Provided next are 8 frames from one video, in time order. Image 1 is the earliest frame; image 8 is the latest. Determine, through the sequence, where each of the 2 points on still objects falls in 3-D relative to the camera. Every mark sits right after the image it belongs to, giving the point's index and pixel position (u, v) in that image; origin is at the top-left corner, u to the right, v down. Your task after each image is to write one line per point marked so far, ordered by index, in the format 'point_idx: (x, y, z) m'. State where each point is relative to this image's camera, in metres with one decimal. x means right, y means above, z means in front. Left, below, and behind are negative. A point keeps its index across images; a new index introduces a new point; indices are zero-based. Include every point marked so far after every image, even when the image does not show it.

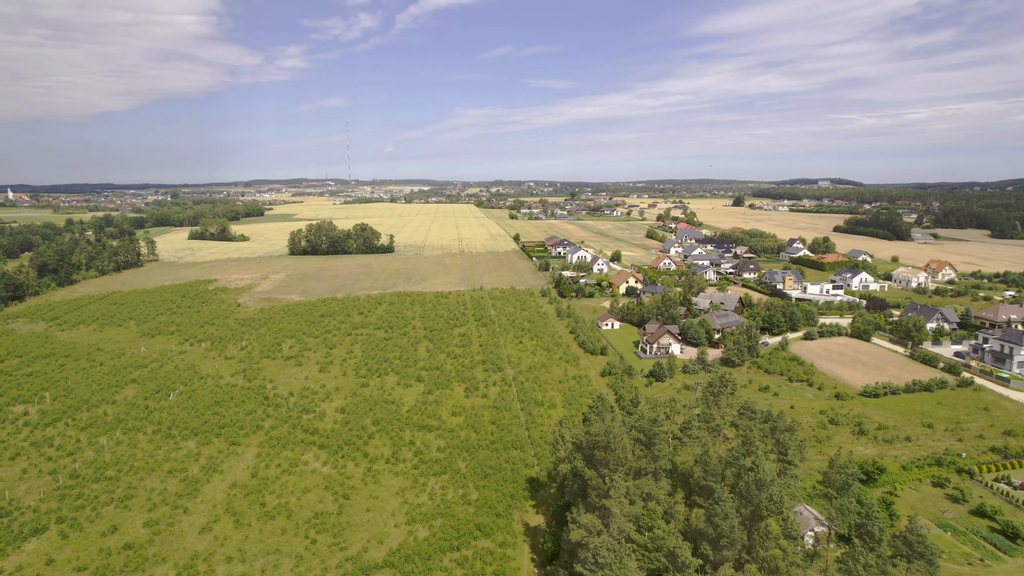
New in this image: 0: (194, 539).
0: (-7.9, -6.2, +16.3) m
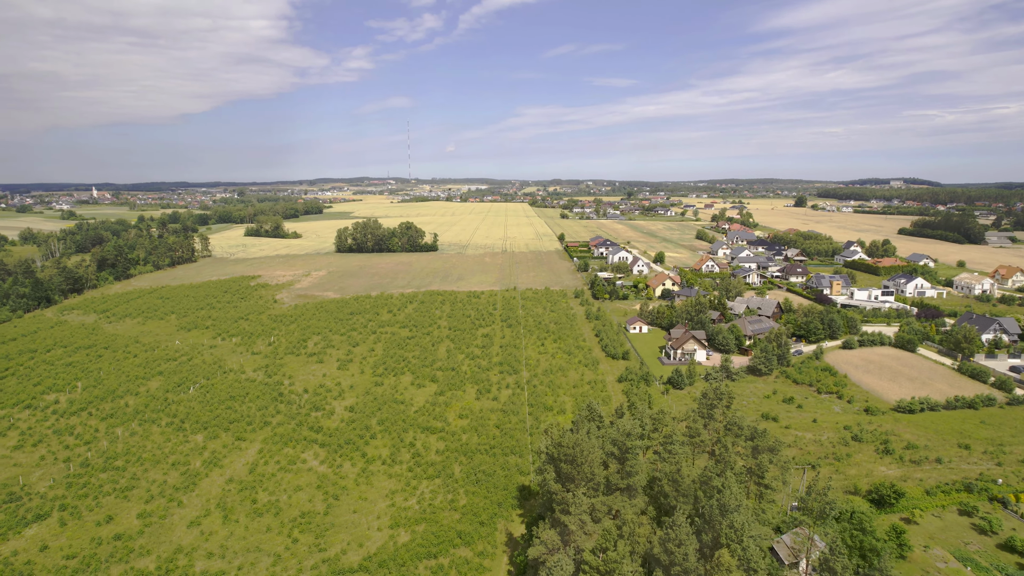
0: (-8.4, -6.2, +16.6) m
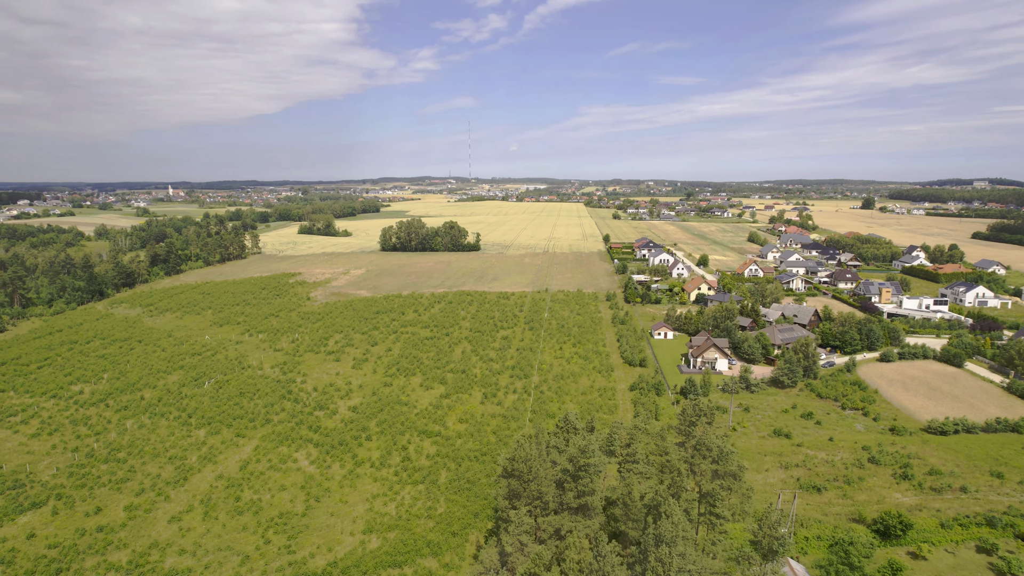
0: (-9.0, -6.1, +16.8) m
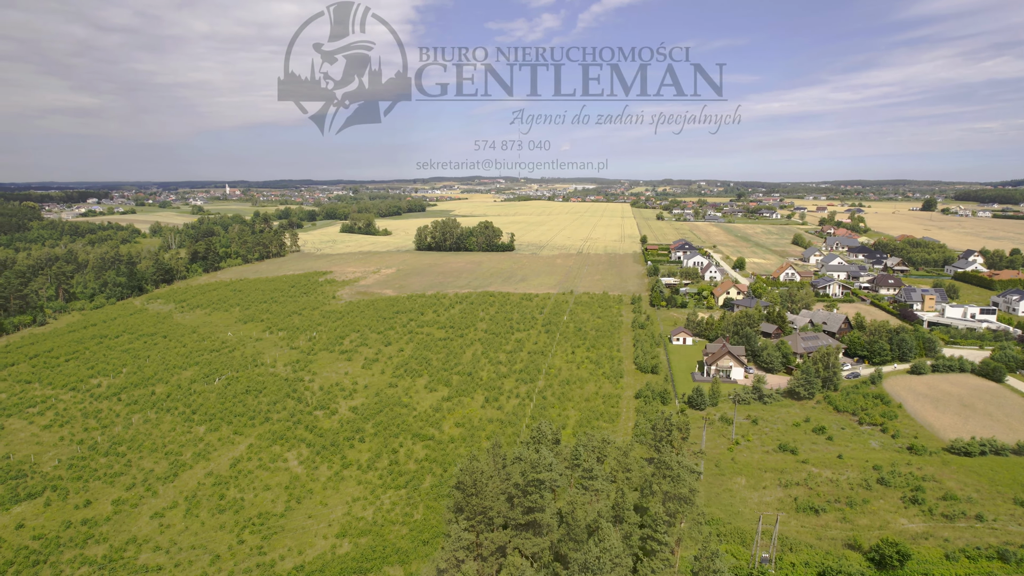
0: (-9.6, -6.1, +17.1) m
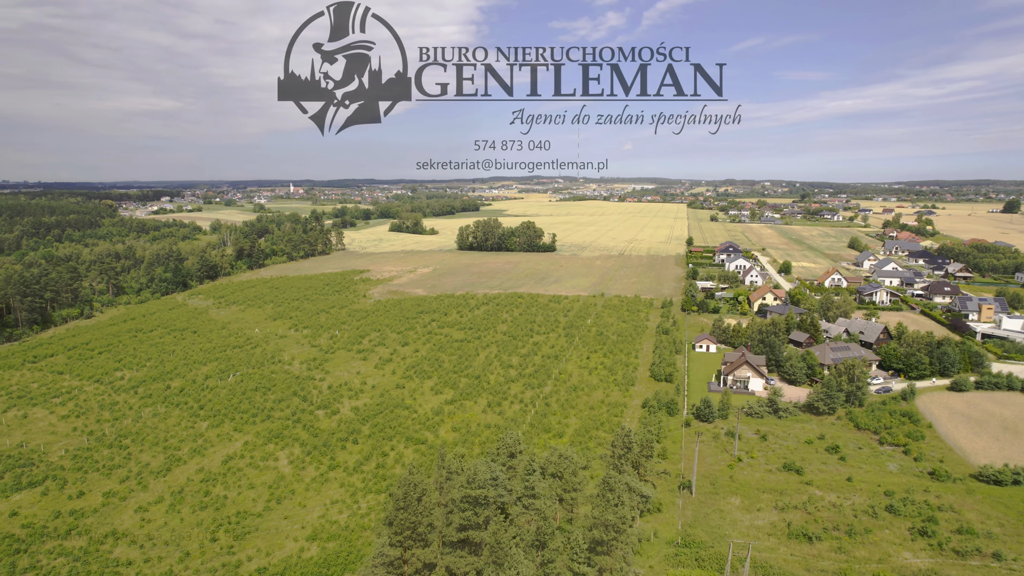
0: (-10.2, -6.1, +17.4) m
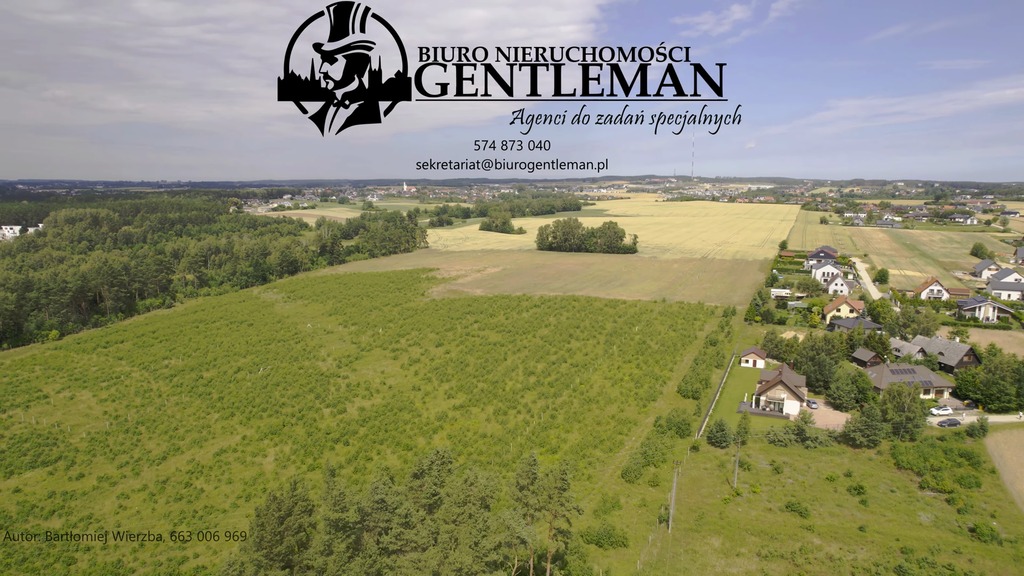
0: (-11.1, -5.9, +18.1) m
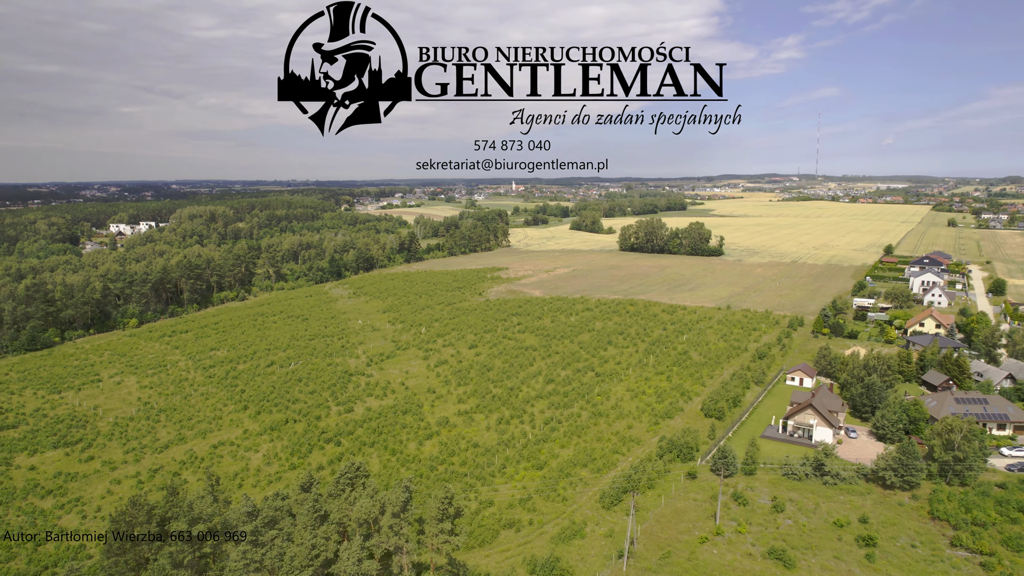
0: (-11.8, -5.7, +18.9) m
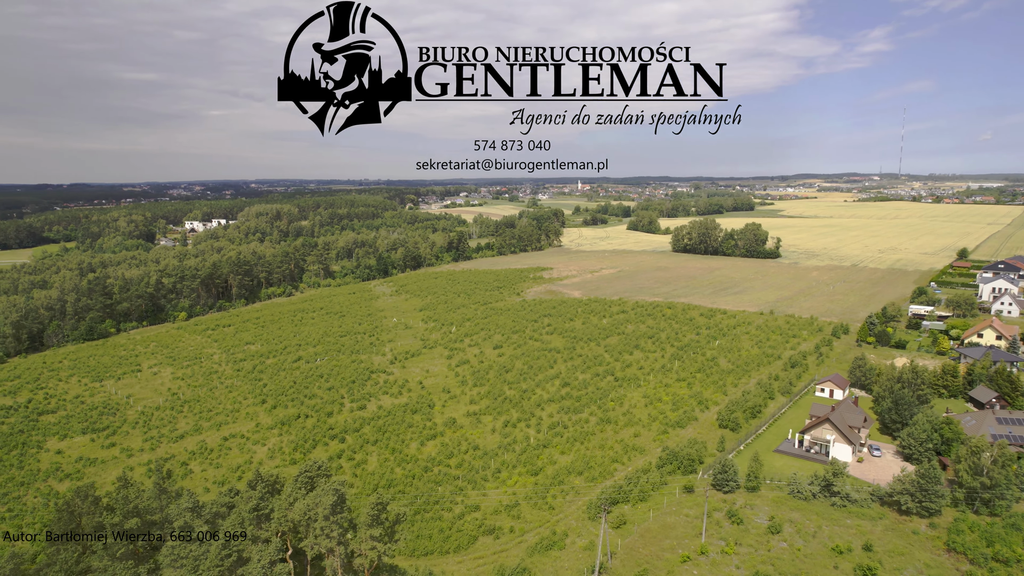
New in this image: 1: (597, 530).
0: (-12.0, -5.5, +19.7) m
1: (+2.0, -5.7, +15.4) m
